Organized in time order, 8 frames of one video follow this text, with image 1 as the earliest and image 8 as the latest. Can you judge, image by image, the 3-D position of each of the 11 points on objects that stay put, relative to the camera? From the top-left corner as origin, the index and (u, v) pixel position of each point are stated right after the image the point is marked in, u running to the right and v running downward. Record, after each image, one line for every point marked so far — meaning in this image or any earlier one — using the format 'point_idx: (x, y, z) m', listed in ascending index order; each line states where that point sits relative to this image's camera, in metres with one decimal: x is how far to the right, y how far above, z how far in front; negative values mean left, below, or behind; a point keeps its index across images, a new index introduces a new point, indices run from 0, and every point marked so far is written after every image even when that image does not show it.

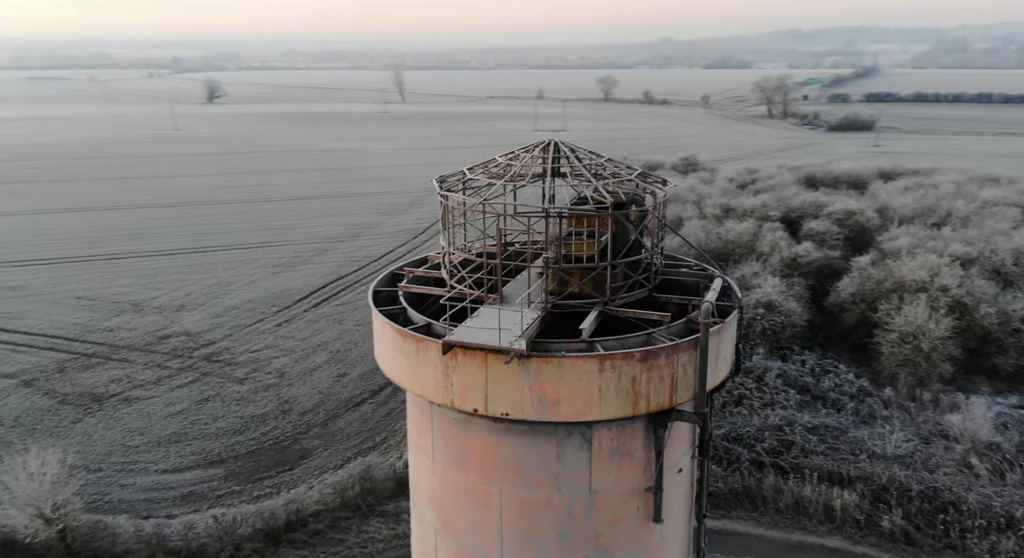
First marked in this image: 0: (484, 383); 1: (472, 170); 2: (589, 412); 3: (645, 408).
0: (-0.4, -1.6, +14.3) m
1: (-0.7, +1.9, +16.4) m
2: (+1.2, -2.0, +14.3) m
3: (+2.1, -2.0, +14.4) m
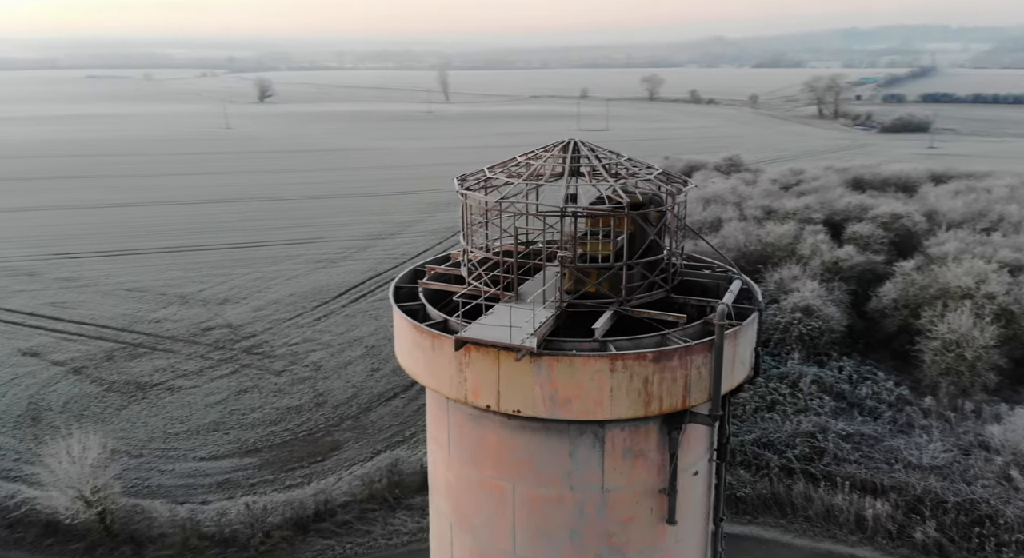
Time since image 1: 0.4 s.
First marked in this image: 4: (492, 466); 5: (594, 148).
0: (-0.3, -1.6, +14.5) m
1: (-0.4, +1.9, +16.6) m
2: (+1.4, -2.0, +14.3) m
3: (+2.3, -2.0, +14.4) m
4: (-0.3, -3.2, +15.7) m
5: (+1.4, +2.3, +16.3) m
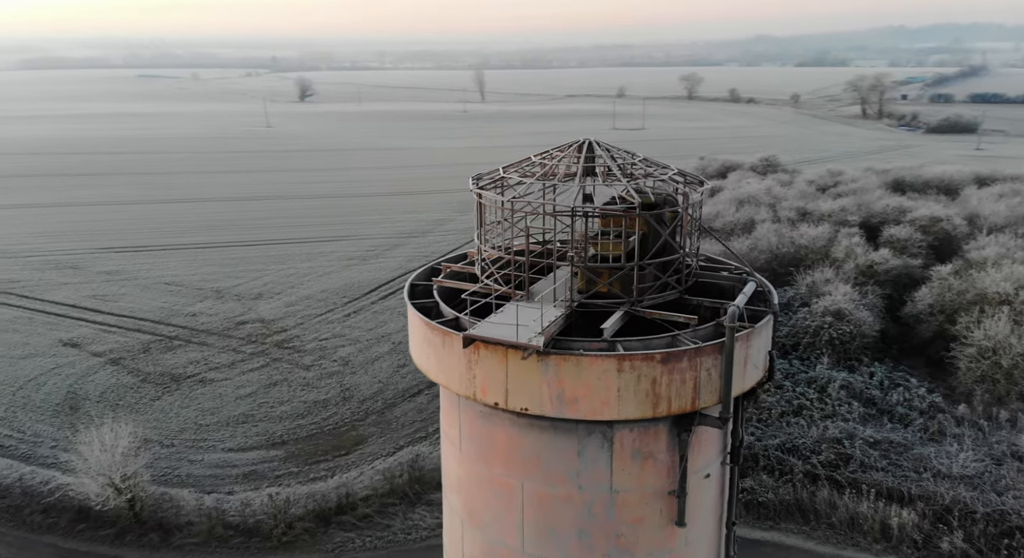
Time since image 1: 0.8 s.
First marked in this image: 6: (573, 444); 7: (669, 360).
0: (-0.1, -1.6, +14.6) m
1: (-0.1, +2.0, +16.7) m
2: (+1.5, -2.0, +14.3) m
3: (+2.4, -2.0, +14.4) m
4: (-0.2, -3.1, +15.8) m
5: (+1.7, +2.3, +16.3) m
6: (+1.0, -2.7, +15.2) m
7: (+2.4, -1.3, +14.2) m
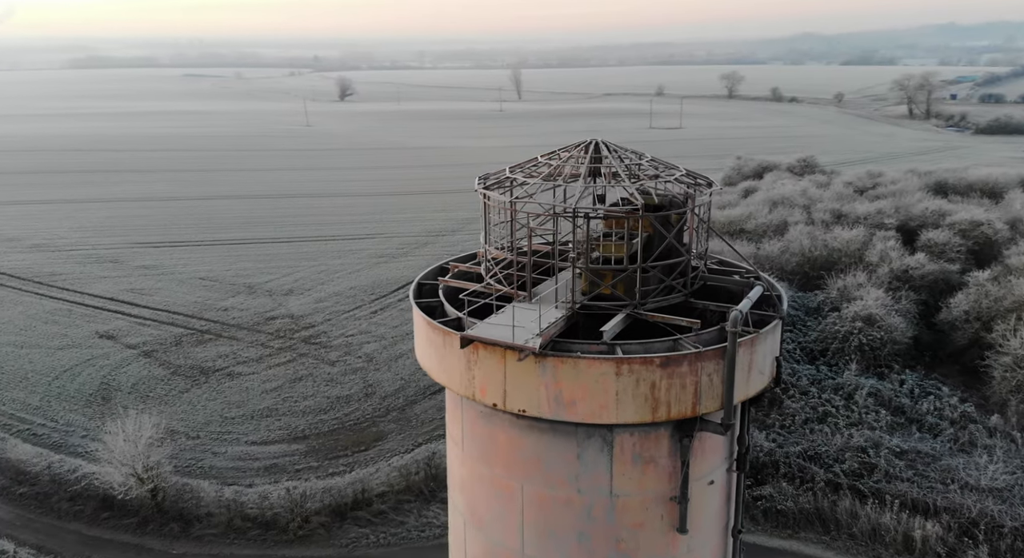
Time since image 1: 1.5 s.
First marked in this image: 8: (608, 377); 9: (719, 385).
0: (-0.2, -1.6, +14.4) m
1: (0.0, +1.9, +16.5) m
2: (+1.4, -2.1, +14.1) m
3: (+2.3, -2.1, +14.1) m
4: (-0.2, -3.1, +15.7) m
5: (+1.8, +2.2, +16.1) m
6: (+1.0, -2.7, +15.0) m
7: (+2.4, -1.3, +14.0) m
8: (+1.4, -1.5, +14.0) m
9: (+3.2, -1.7, +14.3) m
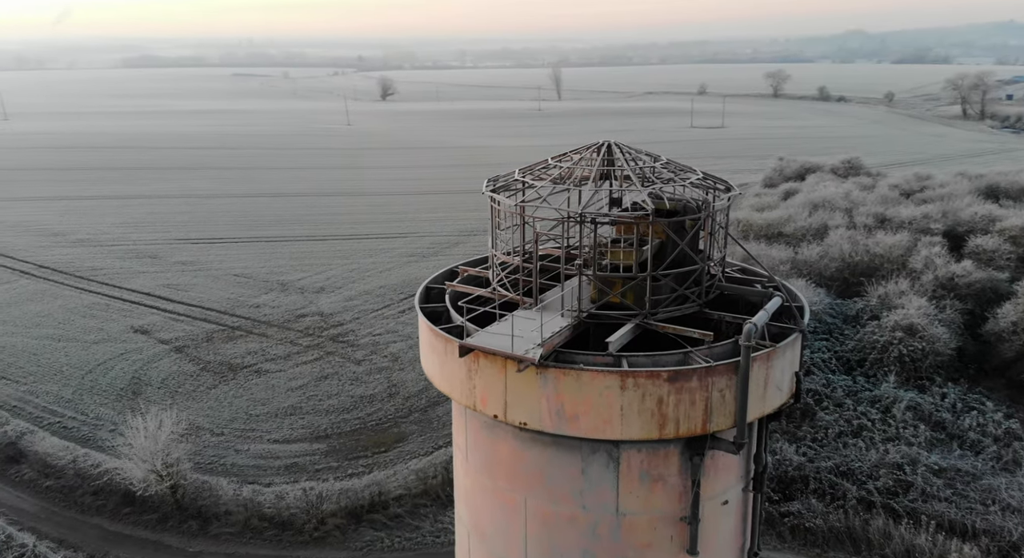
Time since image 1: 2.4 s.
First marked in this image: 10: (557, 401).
0: (-0.1, -1.7, +13.8) m
1: (+0.2, +1.8, +15.9) m
2: (+1.4, -2.2, +13.4) m
3: (+2.3, -2.2, +13.4) m
4: (-0.1, -3.2, +15.0) m
5: (+1.9, +2.1, +15.3) m
6: (+1.0, -2.8, +14.3) m
7: (+2.4, -1.4, +13.2) m
8: (+1.4, -1.6, +13.3) m
9: (+3.2, -1.8, +13.5) m
10: (+0.7, -1.8, +13.5) m
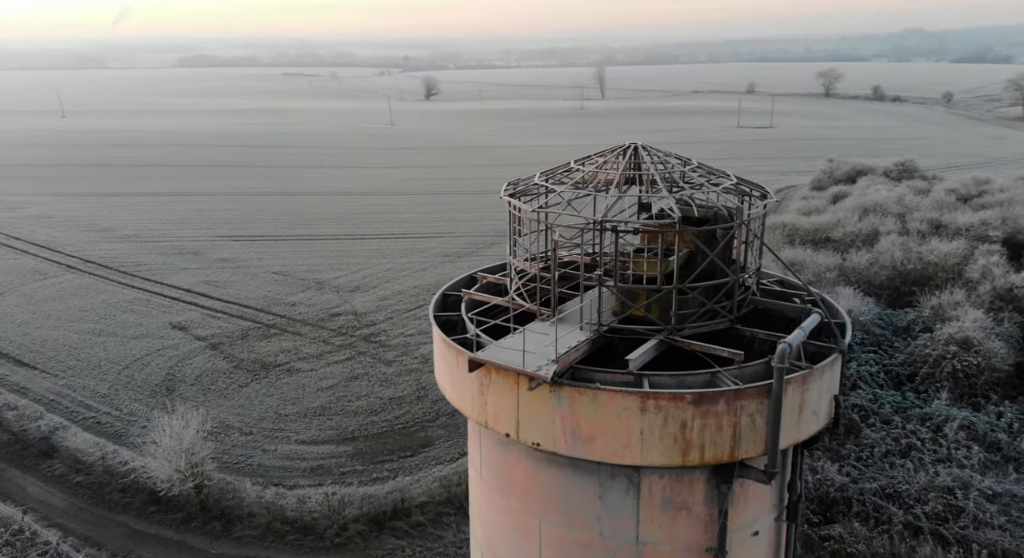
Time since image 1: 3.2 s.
0: (0.0, -1.8, +12.9) m
1: (+0.5, +1.7, +14.9) m
2: (+1.6, -2.4, +12.4) m
3: (+2.5, -2.4, +12.3) m
4: (+0.1, -3.4, +14.1) m
5: (+2.3, +1.9, +14.3) m
6: (+1.2, -3.0, +13.4) m
7: (+2.5, -1.6, +12.2) m
8: (+1.6, -1.8, +12.3) m
9: (+3.4, -2.0, +12.4) m
10: (+0.8, -1.9, +12.5) m
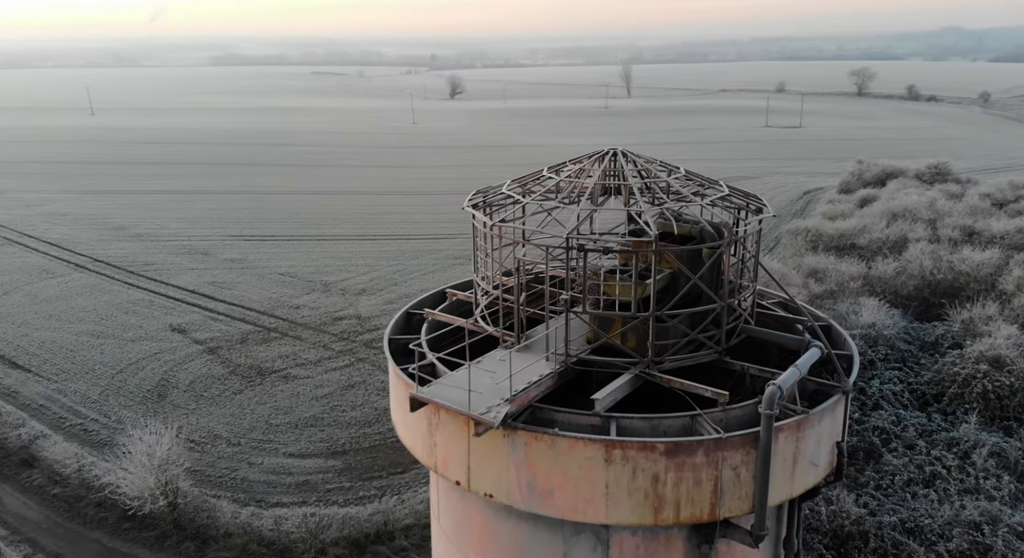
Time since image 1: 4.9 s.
0: (-0.6, -2.1, +11.2) m
1: (0.0, +1.4, +13.3) m
2: (+0.9, -2.7, +10.7) m
3: (+1.8, -2.7, +10.6) m
4: (-0.5, -3.7, +12.5) m
5: (+1.7, +1.6, +12.5) m
6: (+0.6, -3.3, +11.7) m
7: (+1.9, -2.0, +10.4) m
8: (+1.0, -2.1, +10.6) m
9: (+2.7, -2.3, +10.7) m
10: (+0.2, -2.3, +10.9) m
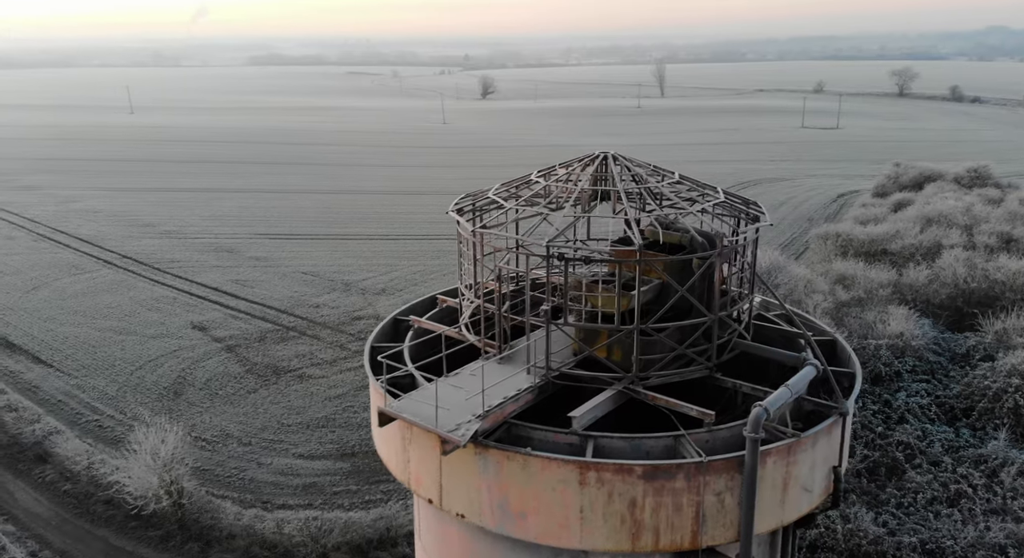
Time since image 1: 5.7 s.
0: (-0.9, -2.2, +10.7) m
1: (-0.1, +1.3, +12.7) m
2: (+0.6, -2.8, +10.1) m
3: (+1.5, -2.9, +10.0) m
4: (-0.8, -3.8, +11.9) m
5: (+1.5, +1.5, +11.9) m
6: (+0.3, -3.4, +11.1) m
7: (+1.5, -2.1, +9.8) m
8: (+0.6, -2.2, +10.0) m
9: (+2.4, -2.5, +10.0) m
10: (-0.1, -2.4, +10.3) m
